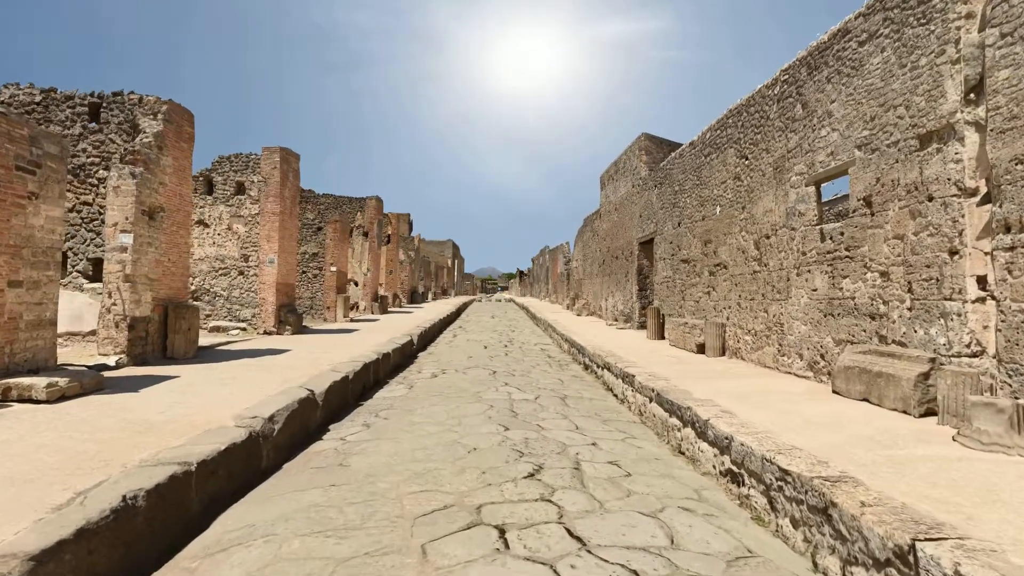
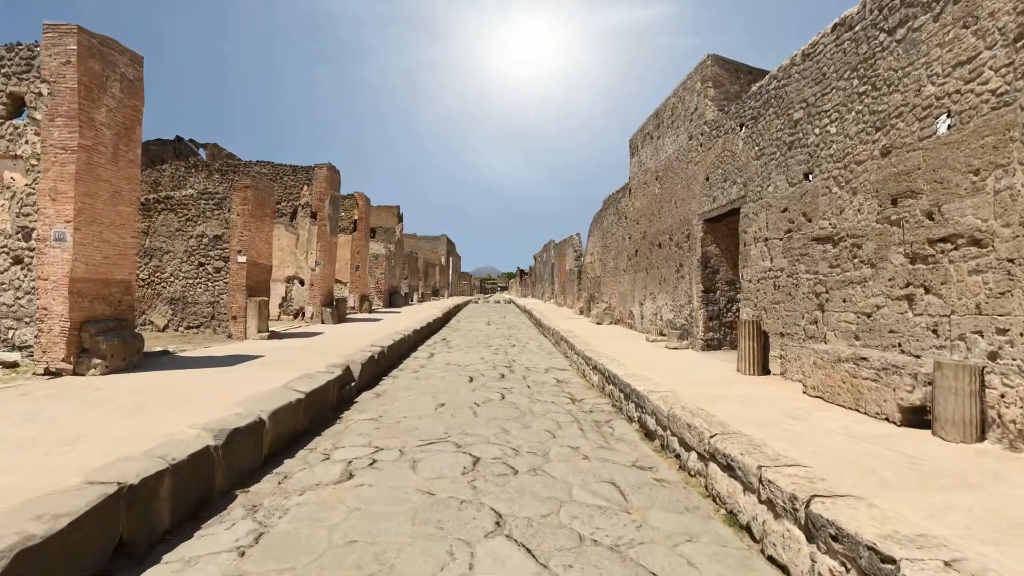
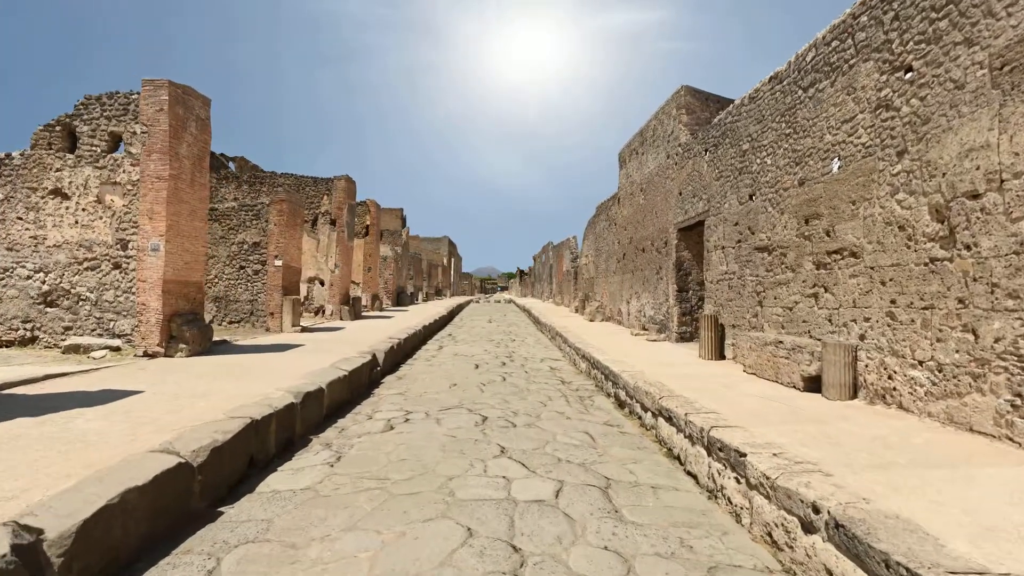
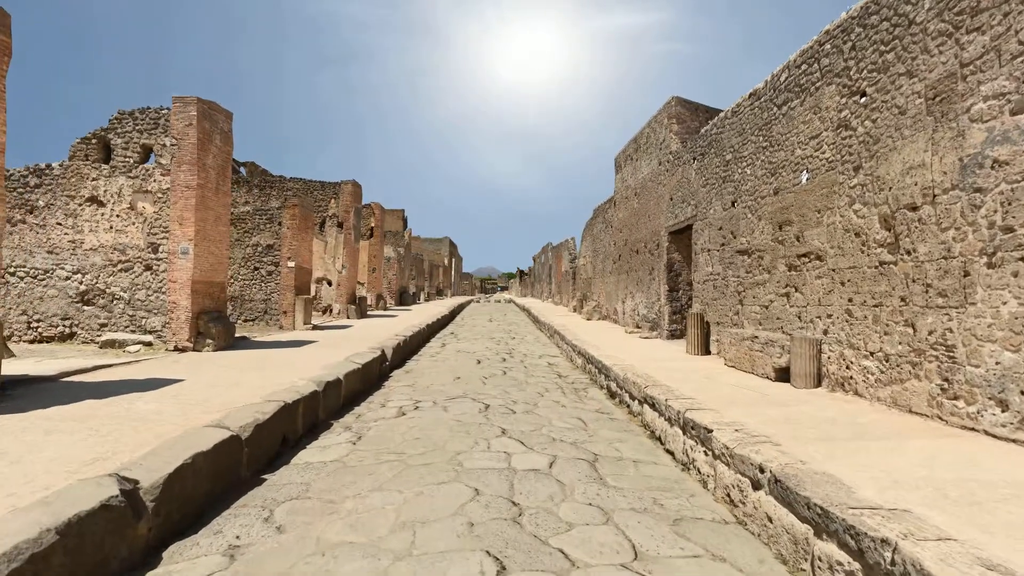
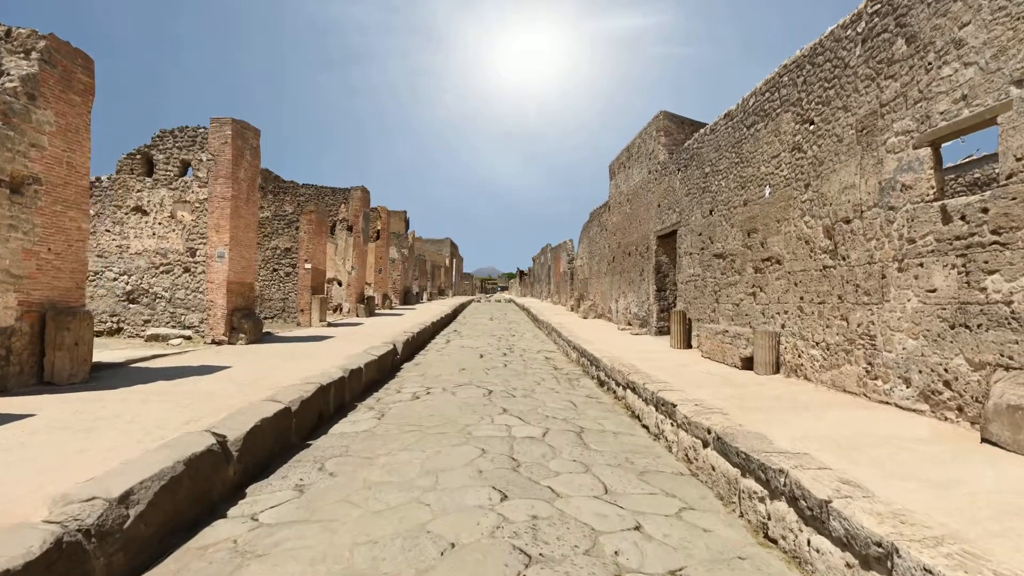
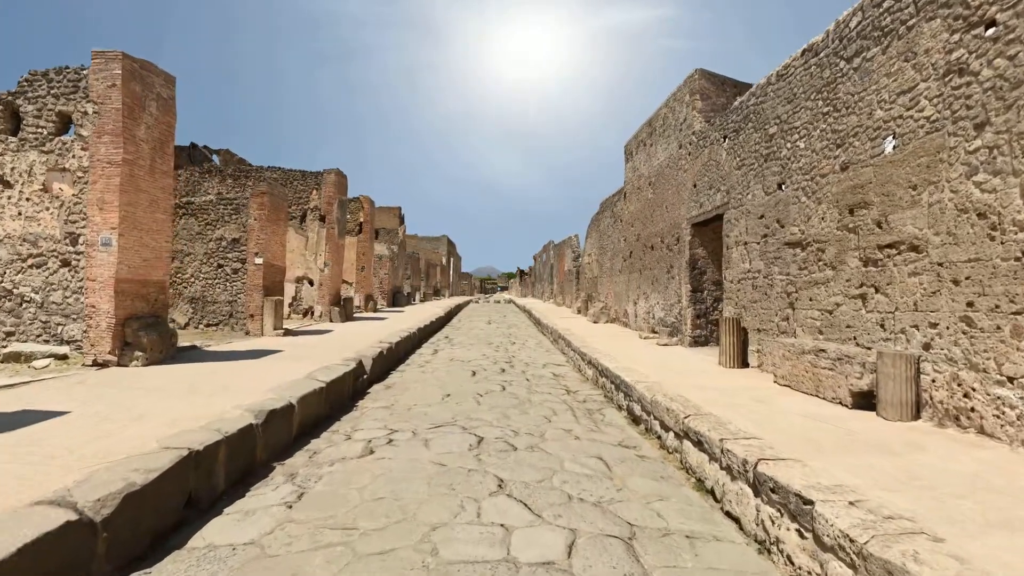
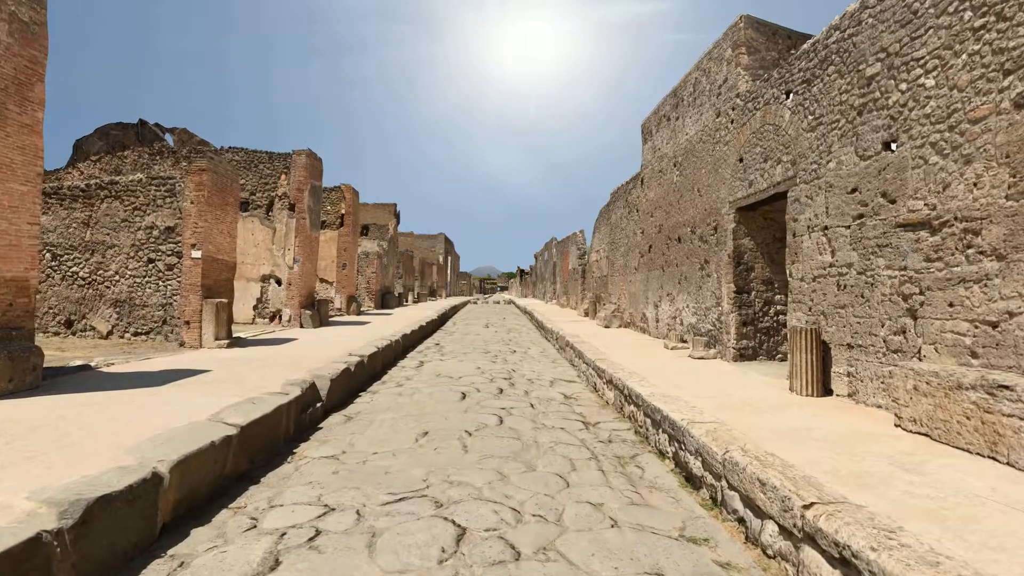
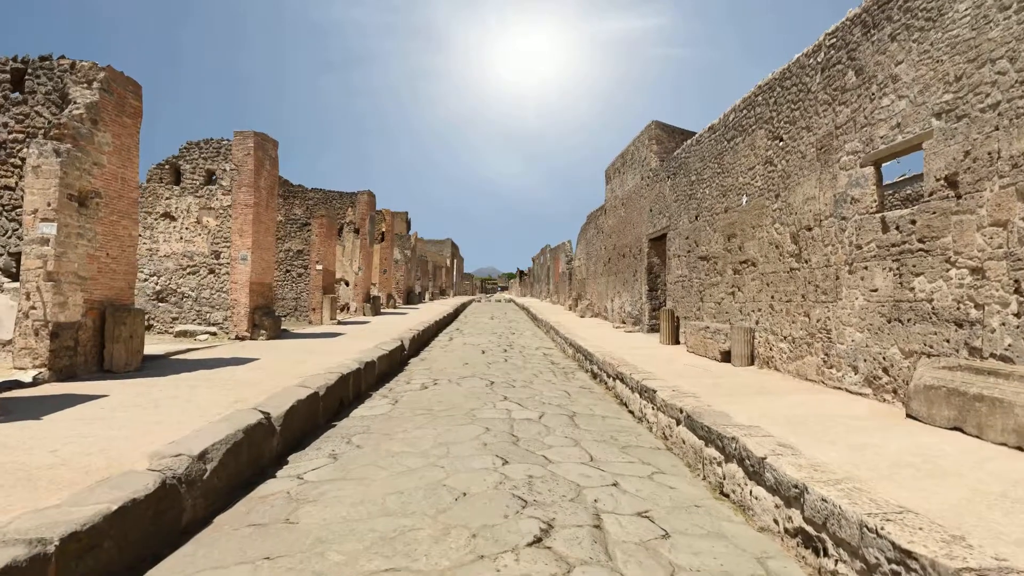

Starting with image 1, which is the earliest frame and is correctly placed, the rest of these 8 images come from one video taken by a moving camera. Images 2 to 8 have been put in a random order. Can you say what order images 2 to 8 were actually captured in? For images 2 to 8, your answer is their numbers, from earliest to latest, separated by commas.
8, 5, 4, 3, 6, 2, 7
